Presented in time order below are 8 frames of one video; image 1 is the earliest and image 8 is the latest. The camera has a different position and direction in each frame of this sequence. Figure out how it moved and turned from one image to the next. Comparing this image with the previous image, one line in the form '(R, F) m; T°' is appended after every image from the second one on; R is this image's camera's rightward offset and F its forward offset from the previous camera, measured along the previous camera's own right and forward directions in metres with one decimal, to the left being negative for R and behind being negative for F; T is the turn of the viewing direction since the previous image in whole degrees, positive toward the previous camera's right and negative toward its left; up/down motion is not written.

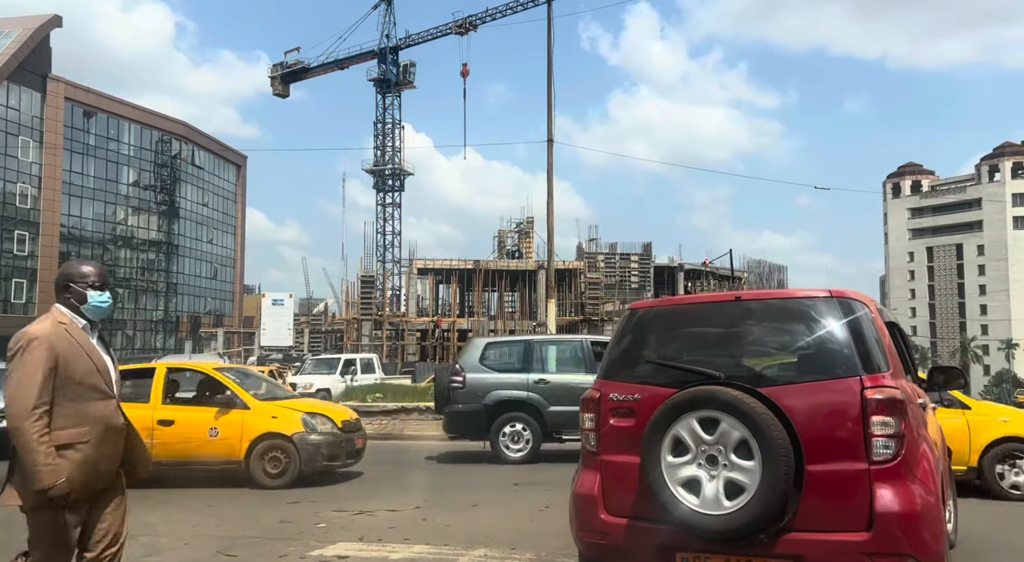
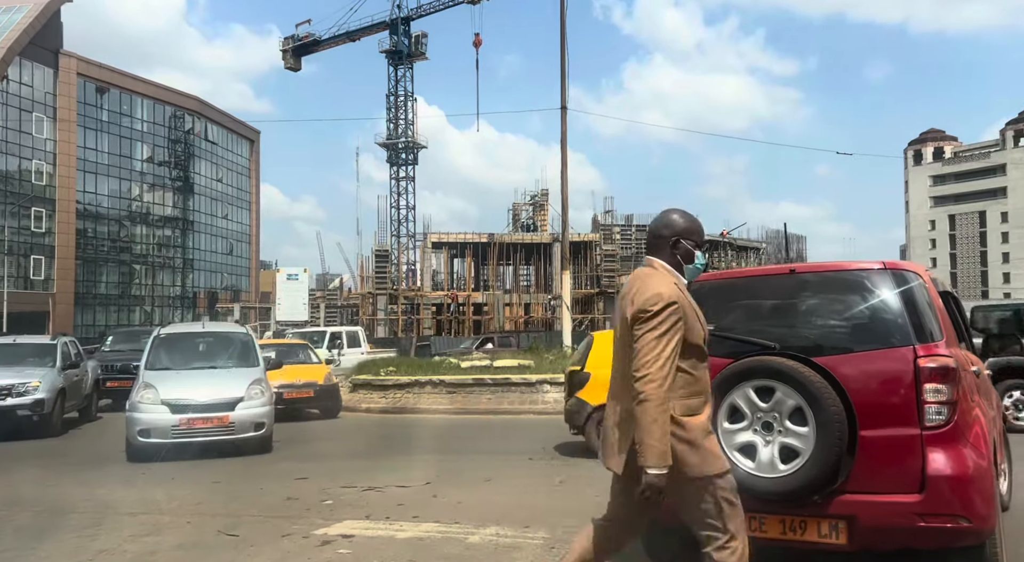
(0.0, +0.3) m; -1°
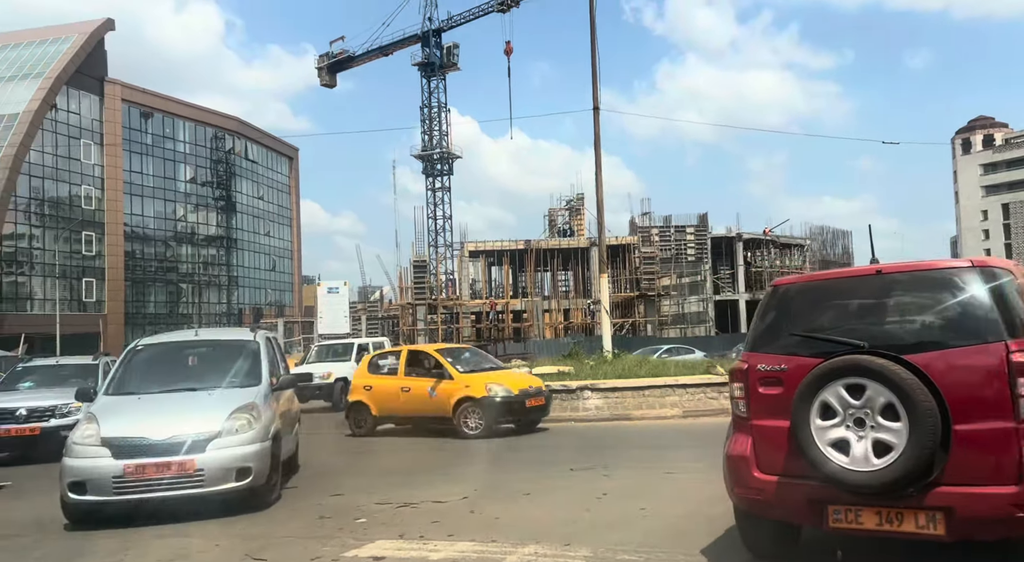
(+0.1, +0.3) m; -3°
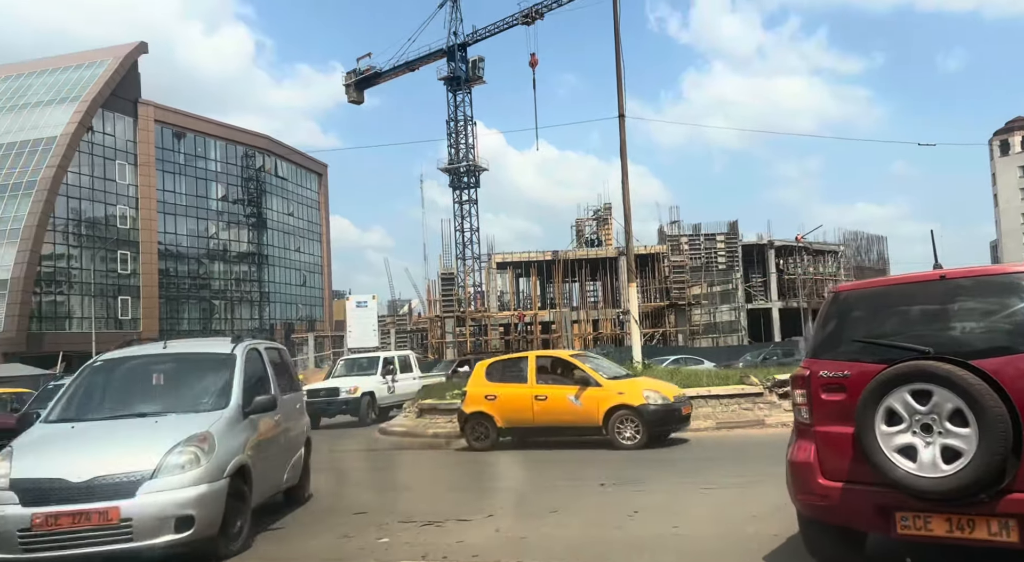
(0.0, +0.2) m; -2°
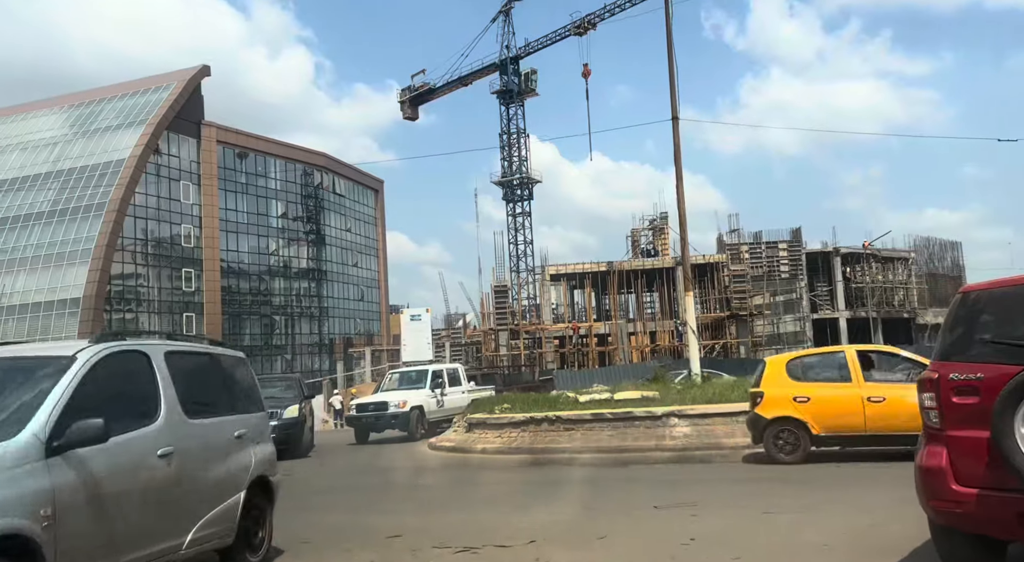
(+0.1, +0.6) m; -4°
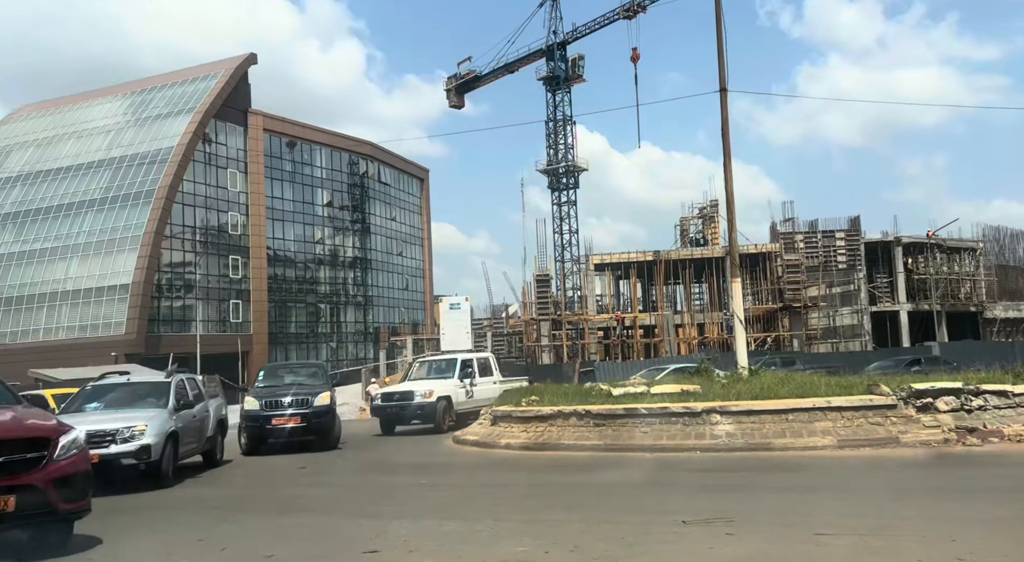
(+0.3, +1.2) m; -3°
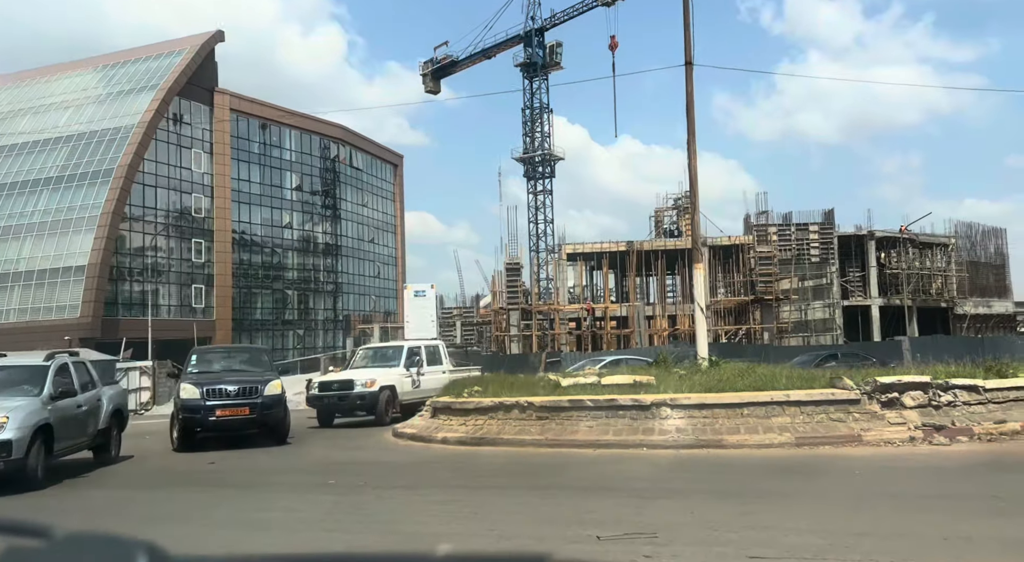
(+0.6, +1.0) m; +1°
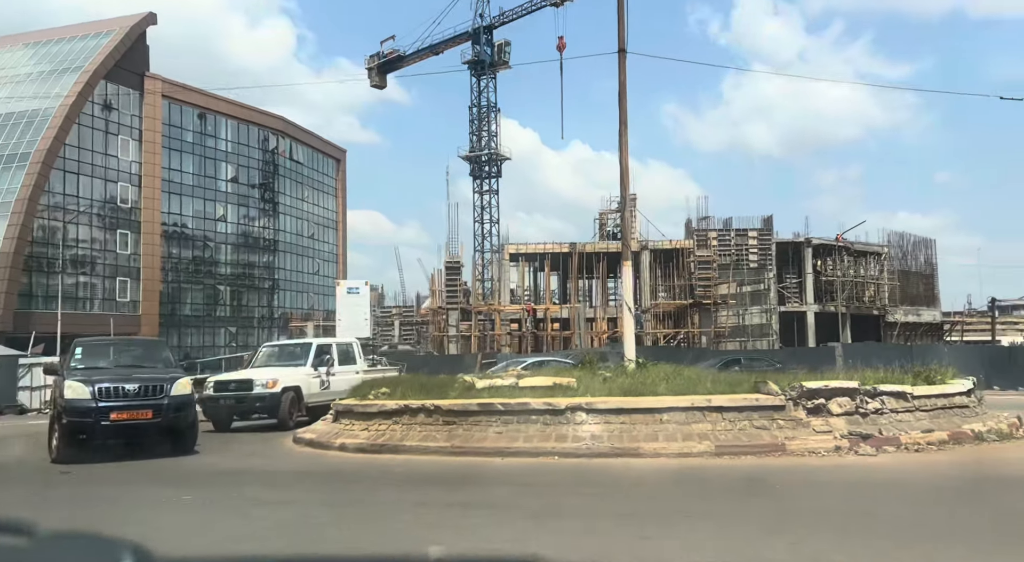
(+0.5, +0.8) m; +4°
